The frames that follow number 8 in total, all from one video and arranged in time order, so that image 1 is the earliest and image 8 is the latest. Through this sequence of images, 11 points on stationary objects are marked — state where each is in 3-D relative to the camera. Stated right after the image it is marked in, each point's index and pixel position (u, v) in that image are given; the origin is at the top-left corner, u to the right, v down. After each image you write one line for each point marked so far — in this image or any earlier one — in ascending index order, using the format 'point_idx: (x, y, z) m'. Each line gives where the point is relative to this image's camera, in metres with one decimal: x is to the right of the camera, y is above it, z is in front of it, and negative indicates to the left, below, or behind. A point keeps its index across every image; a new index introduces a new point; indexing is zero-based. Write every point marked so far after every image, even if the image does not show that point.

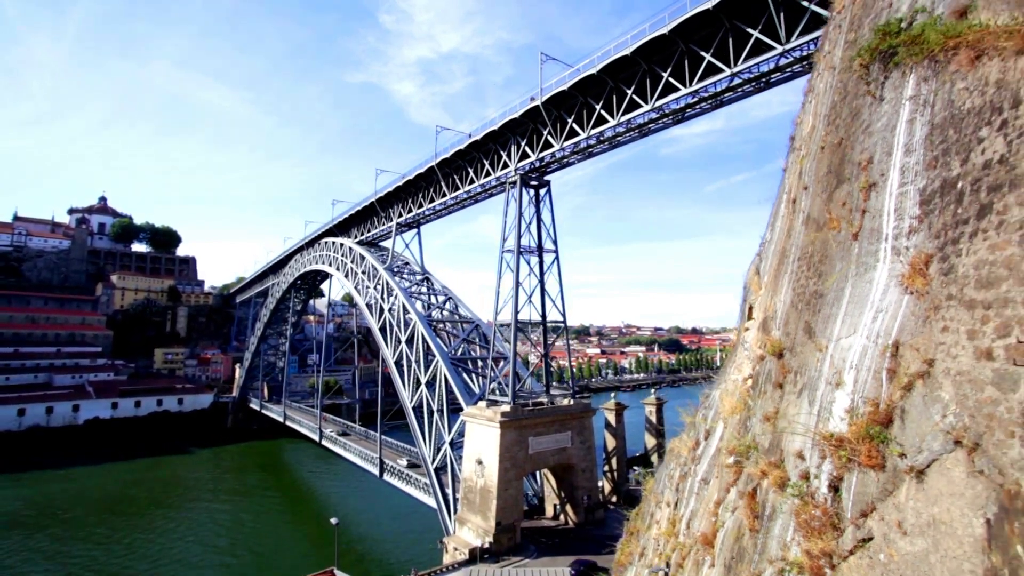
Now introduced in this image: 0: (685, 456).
0: (+1.3, -1.2, +3.9) m
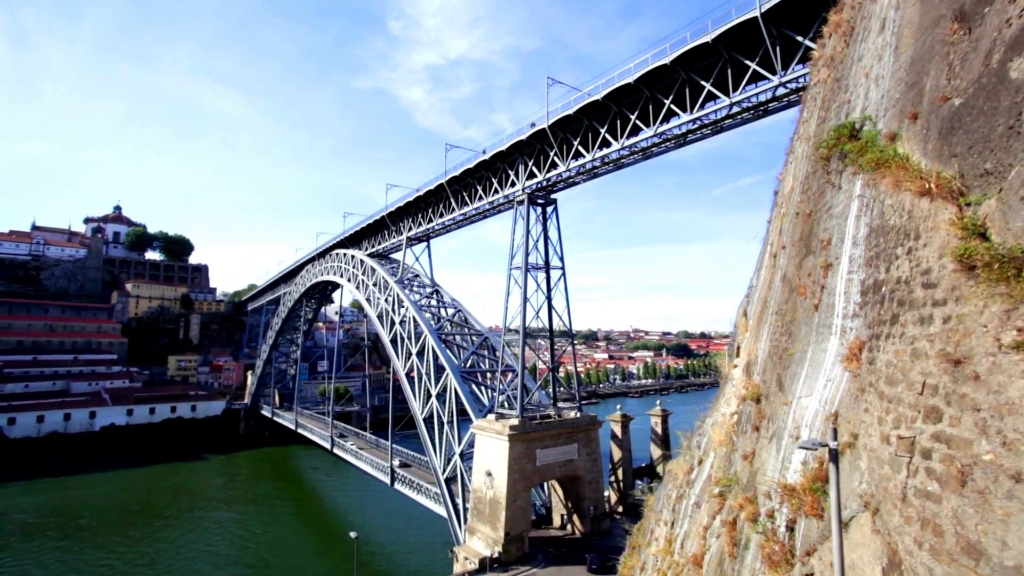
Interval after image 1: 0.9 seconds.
0: (+1.3, -1.5, +4.2) m
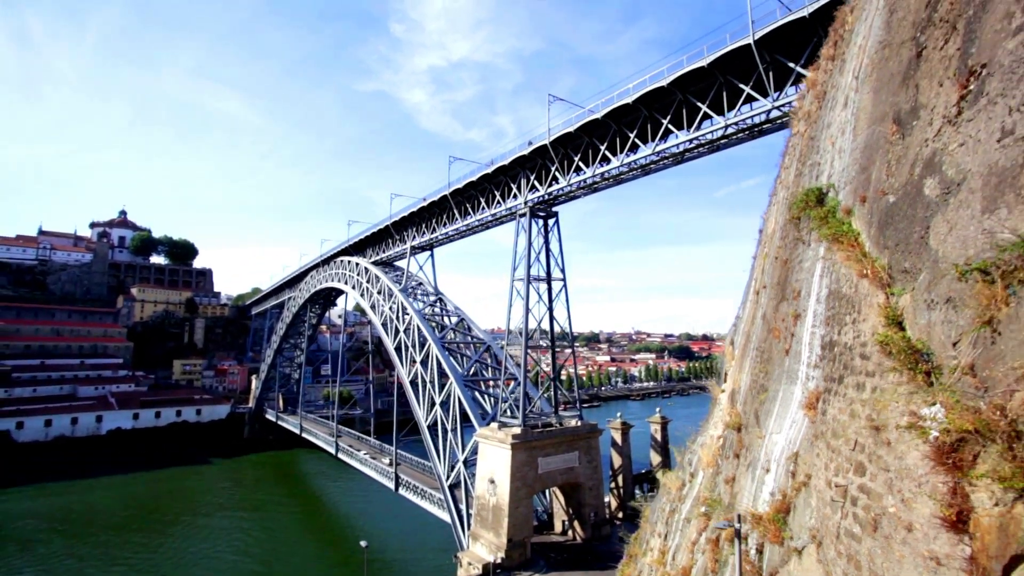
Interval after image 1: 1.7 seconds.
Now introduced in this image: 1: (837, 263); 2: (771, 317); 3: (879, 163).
0: (+1.4, -1.7, +4.5) m
1: (+1.3, +0.1, +2.1) m
2: (+1.4, -0.2, +3.0) m
3: (+1.4, +0.5, +1.9) m
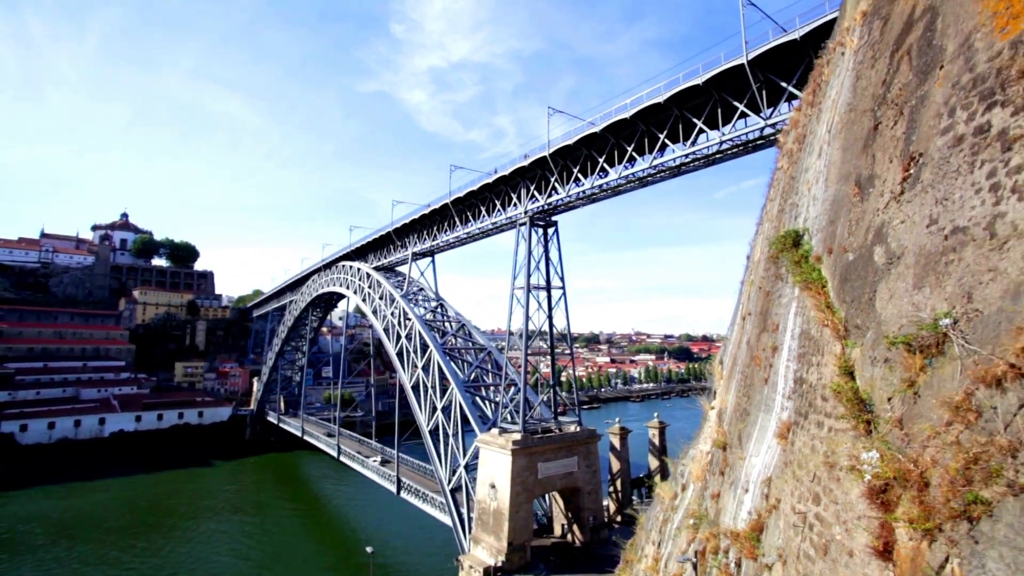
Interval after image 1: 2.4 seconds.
0: (+1.4, -1.9, +4.7) m
1: (+1.3, -0.1, +2.4) m
2: (+1.5, -0.3, +3.2) m
3: (+1.4, +0.3, +2.2) m
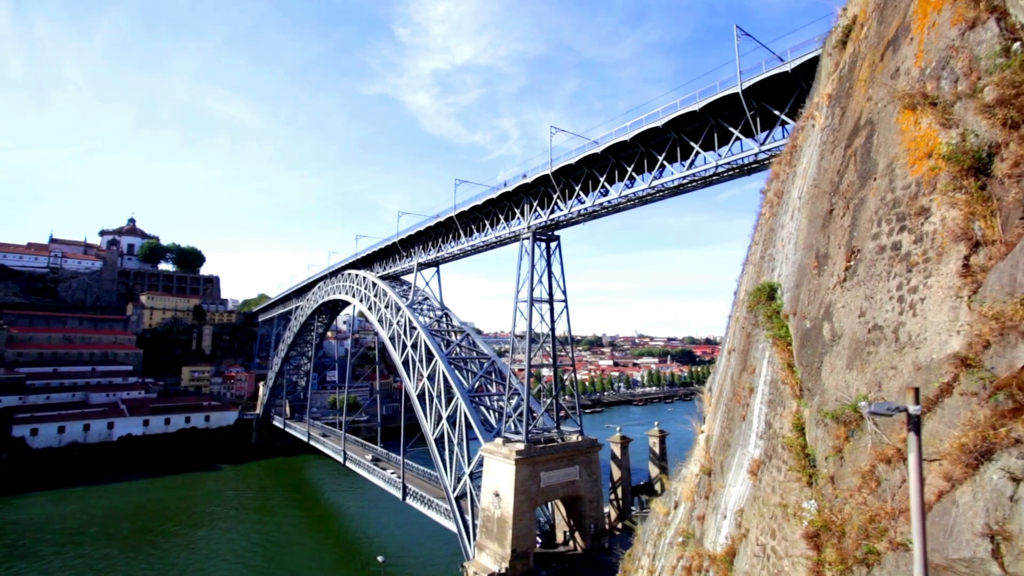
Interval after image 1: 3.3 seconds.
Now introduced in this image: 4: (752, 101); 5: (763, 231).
0: (+1.4, -2.2, +5.1) m
1: (+1.3, -0.4, +2.7) m
2: (+1.5, -0.6, +3.5) m
3: (+1.4, 0.0, +2.5) m
4: (+3.8, +3.0, +8.4) m
5: (+1.8, +0.4, +3.9) m
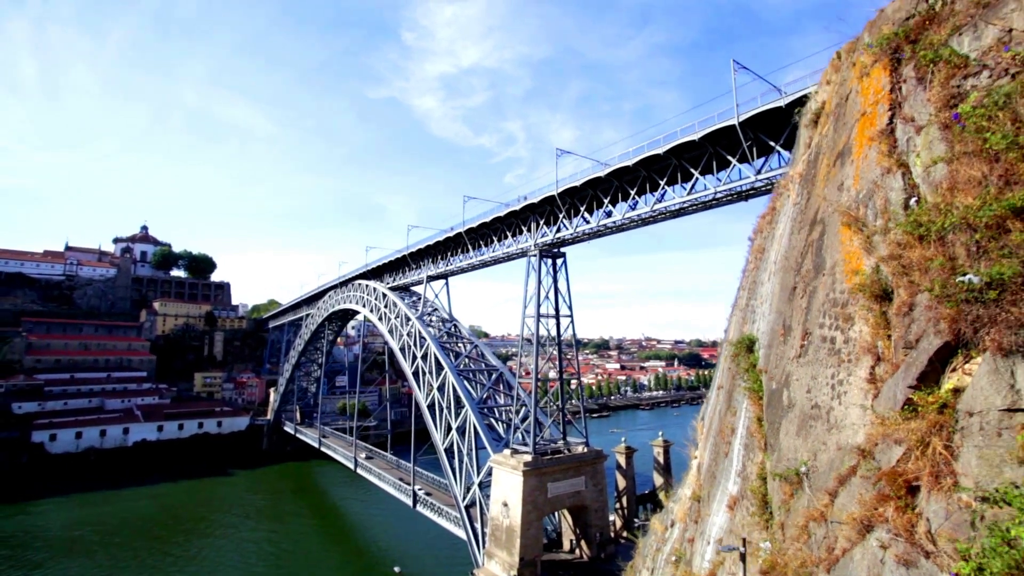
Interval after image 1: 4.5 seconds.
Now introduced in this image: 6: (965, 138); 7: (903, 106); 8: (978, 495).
0: (+1.5, -2.6, +5.5) m
1: (+1.4, -0.7, +3.1) m
2: (+1.6, -1.0, +4.0) m
3: (+1.5, -0.3, +3.0) m
4: (+3.9, +2.6, +8.8) m
5: (+1.9, +0.1, +4.3) m
6: (+1.4, +0.5, +1.7) m
7: (+1.5, +0.7, +2.1) m
8: (+1.2, -0.5, +1.4) m
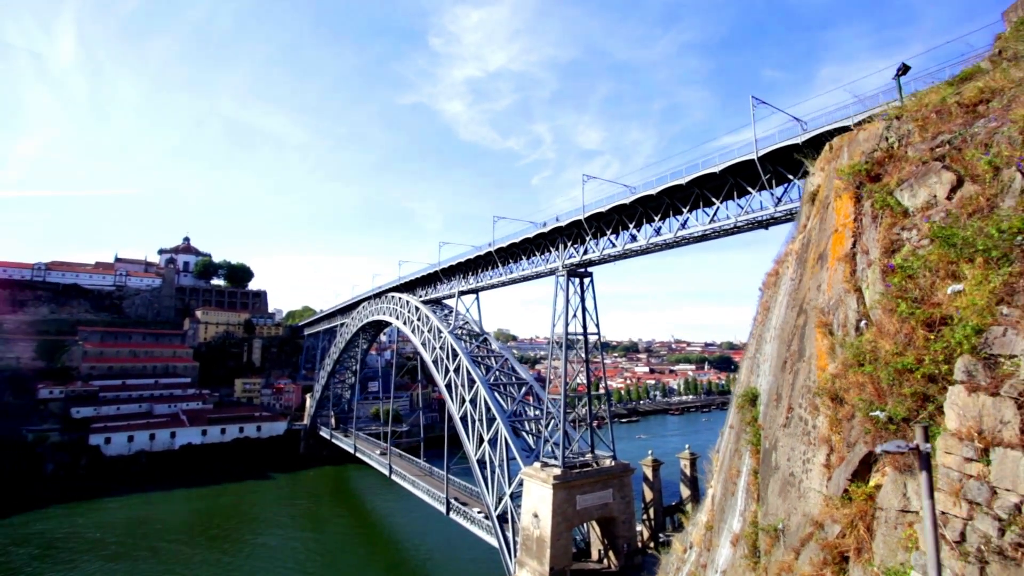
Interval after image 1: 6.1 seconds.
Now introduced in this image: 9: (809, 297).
0: (+1.9, -3.0, +6.0) m
1: (+1.6, -1.2, +3.7) m
2: (+1.9, -1.4, +4.5) m
3: (+1.7, -0.8, +3.5) m
4: (+4.4, +2.1, +9.2) m
5: (+2.2, -0.4, +4.8) m
6: (+1.6, 0.0, +2.2) m
7: (+1.7, +0.3, +2.6) m
8: (+1.3, -1.0, +1.9) m
9: (+1.8, 0.0, +3.1) m
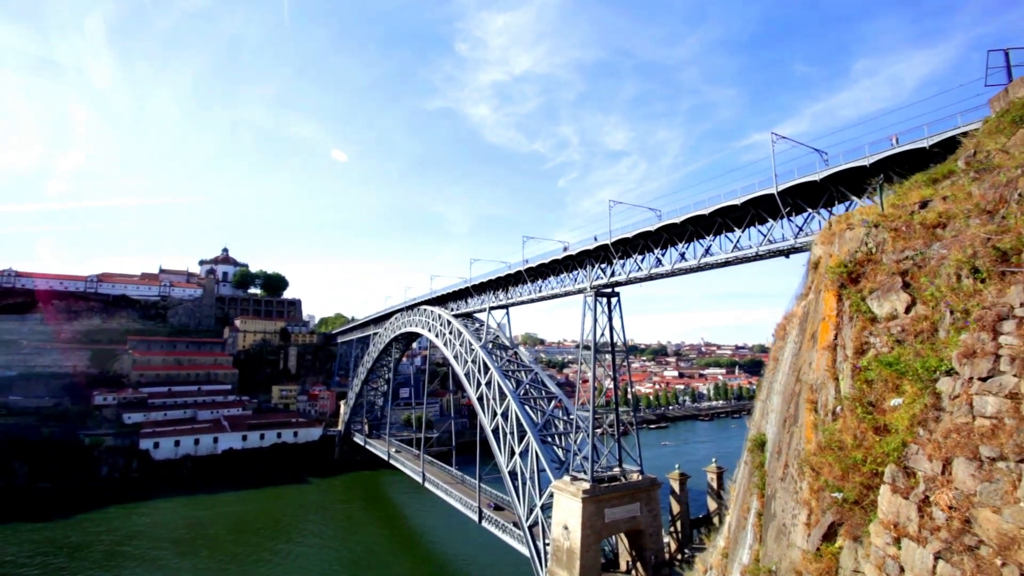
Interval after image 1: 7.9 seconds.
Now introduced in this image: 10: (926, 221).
0: (+2.3, -3.6, +6.5) m
1: (+2.0, -1.7, +4.2) m
2: (+2.2, -2.0, +5.0) m
3: (+2.0, -1.3, +4.0) m
4: (+5.0, +1.6, +9.7) m
5: (+2.6, -0.9, +5.4) m
6: (+1.8, -0.5, +2.8) m
7: (+2.0, -0.3, +3.2) m
8: (+1.6, -1.5, +2.5) m
9: (+2.0, -0.6, +3.7) m
10: (+2.4, +0.4, +3.1) m
